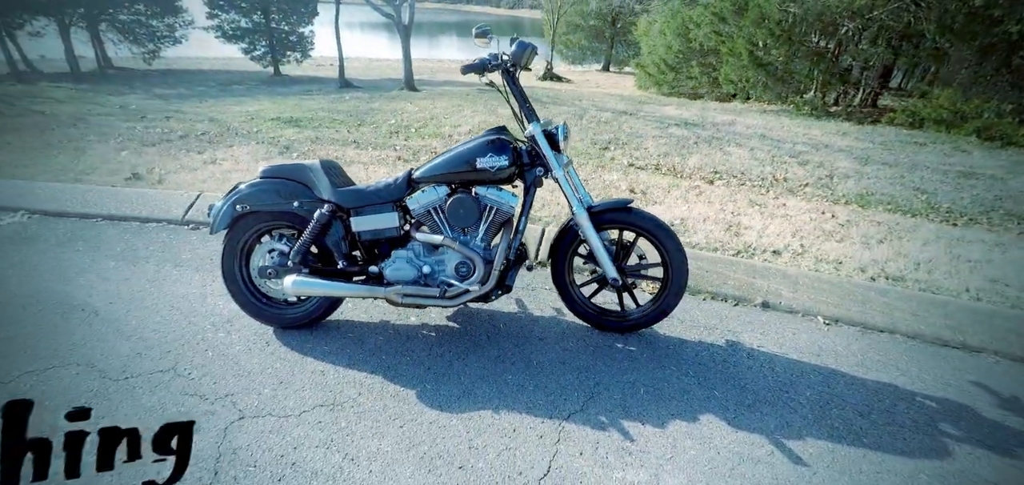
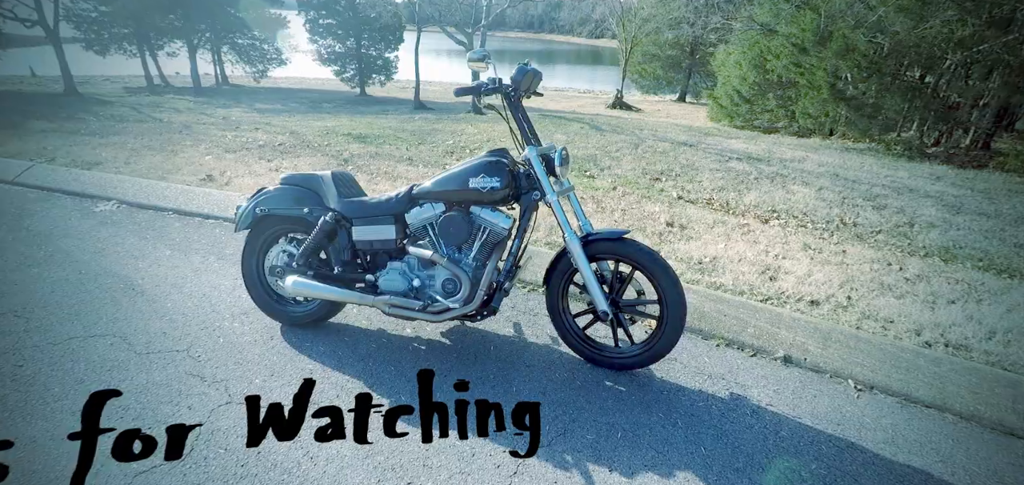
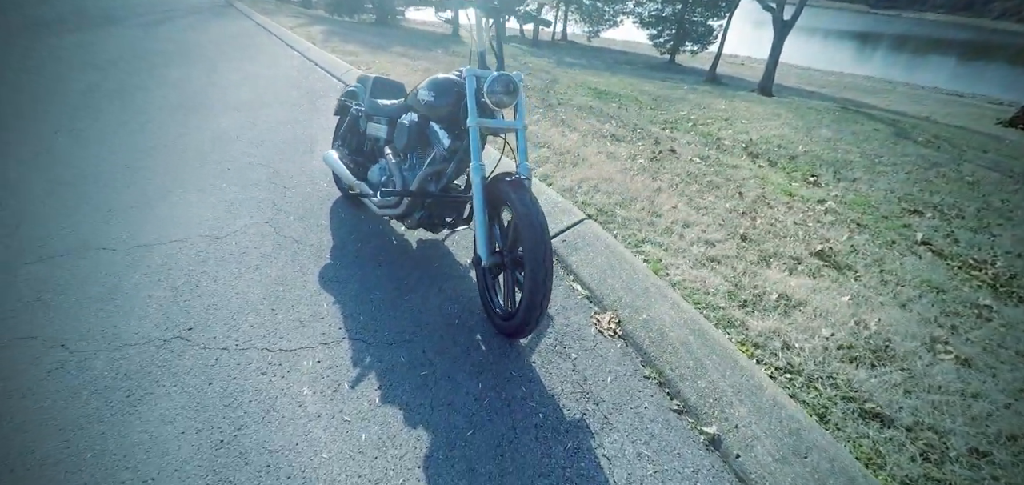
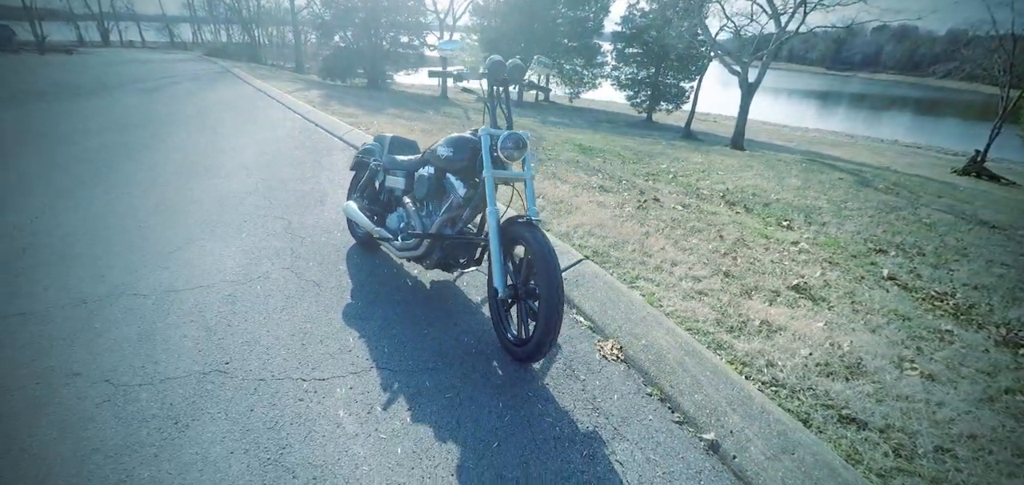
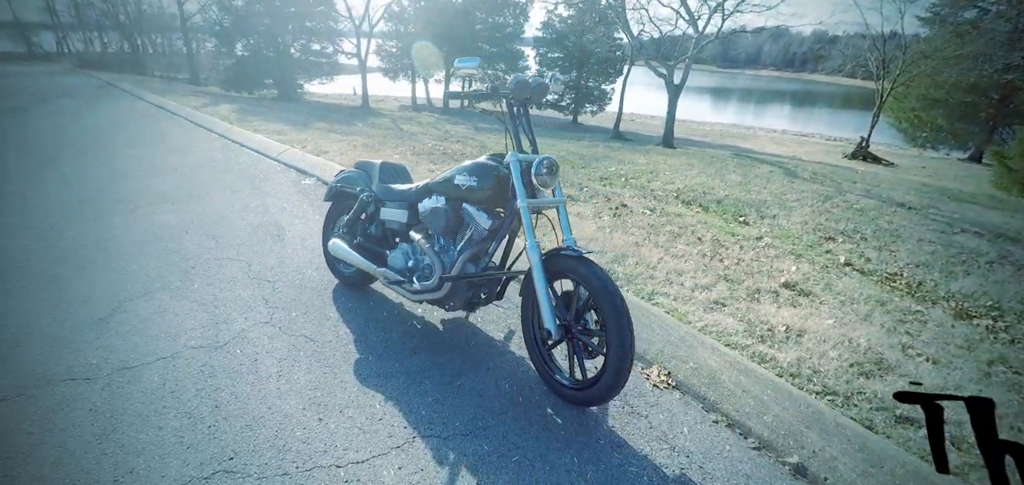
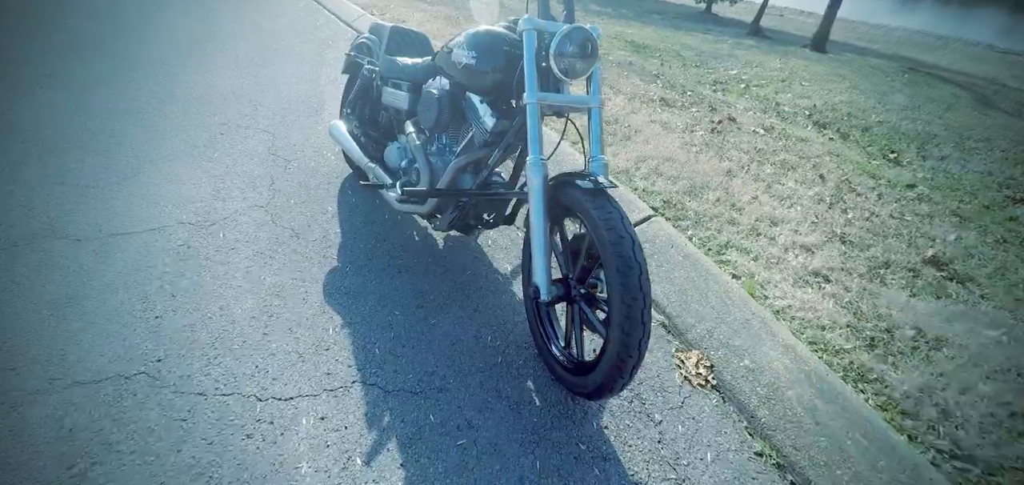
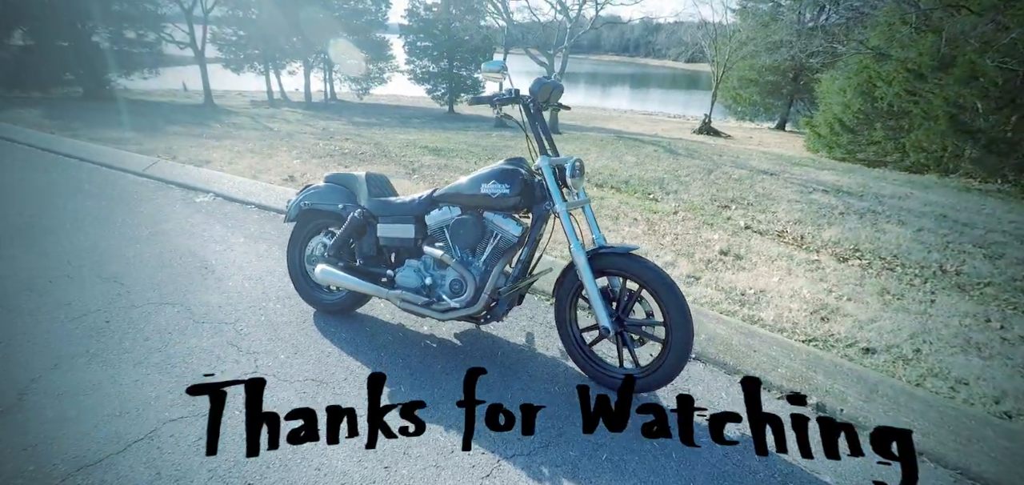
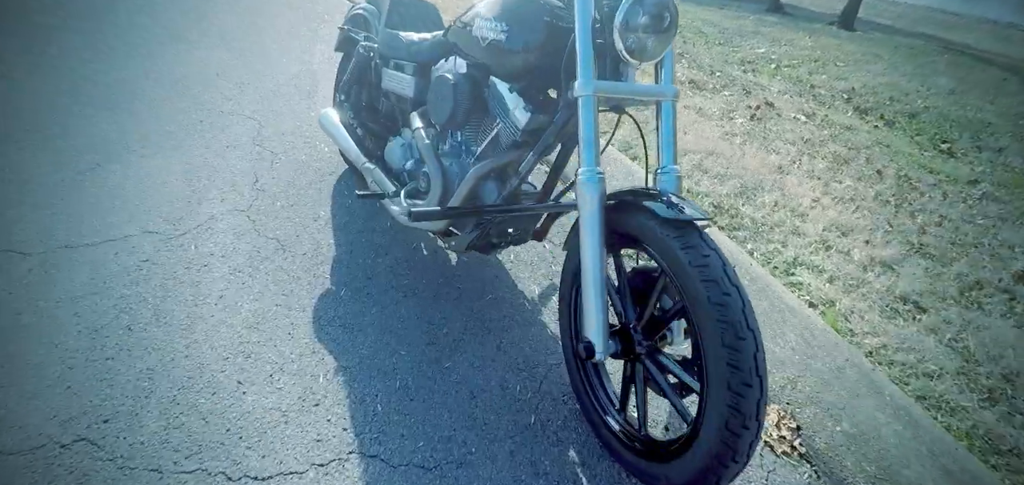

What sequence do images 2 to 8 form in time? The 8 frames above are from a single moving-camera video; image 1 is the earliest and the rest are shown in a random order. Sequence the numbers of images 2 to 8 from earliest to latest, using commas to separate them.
2, 7, 5, 4, 3, 6, 8
